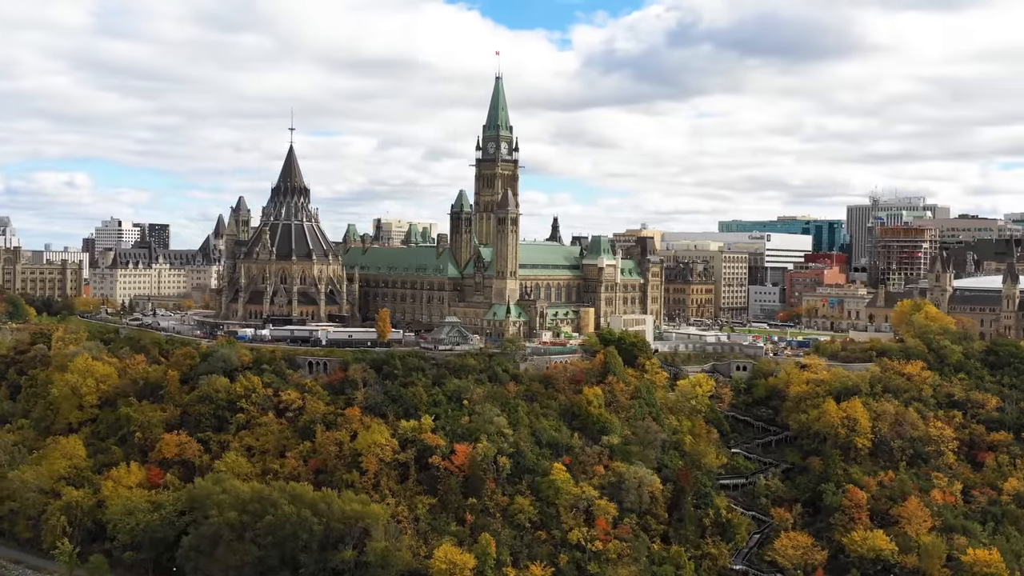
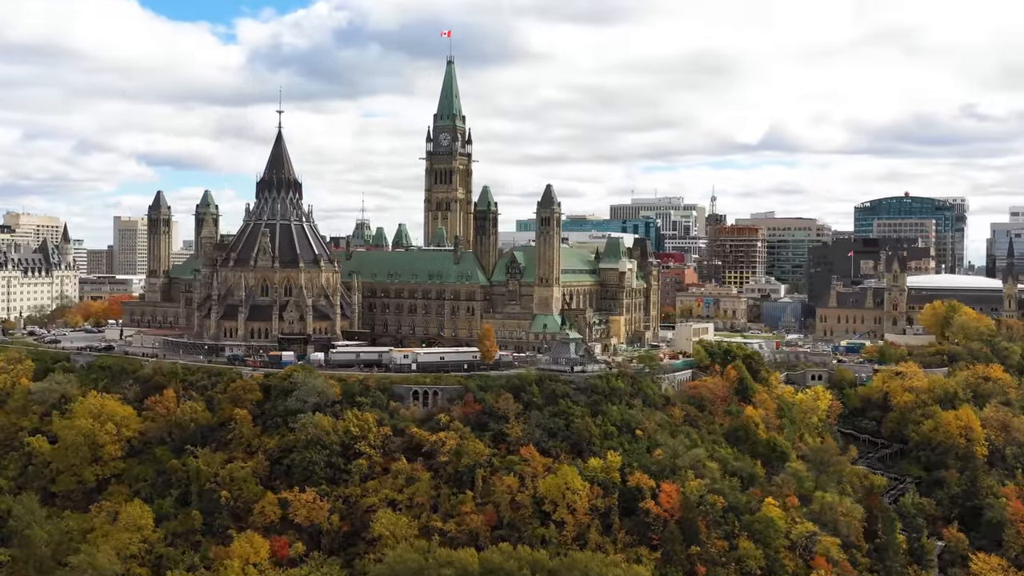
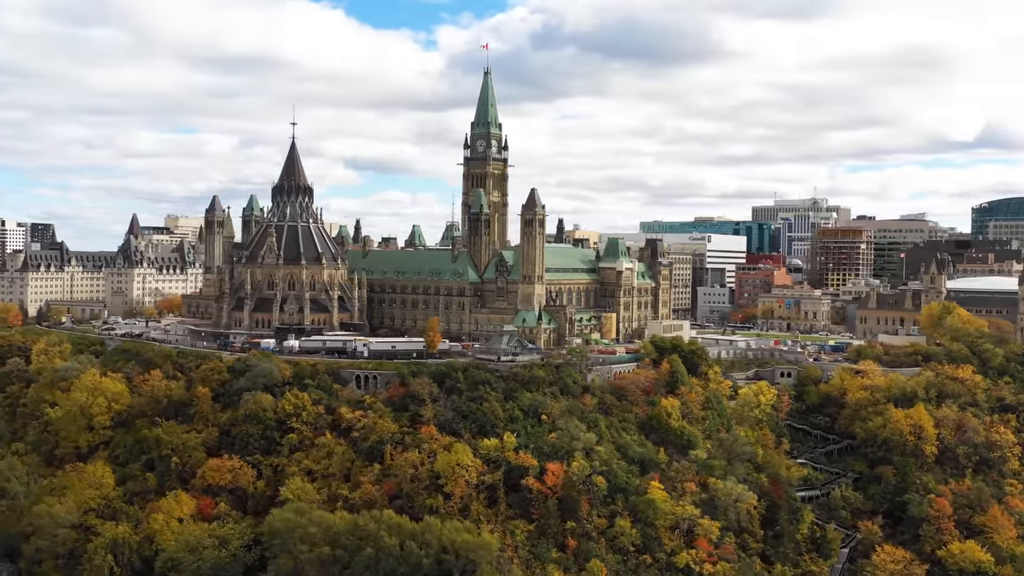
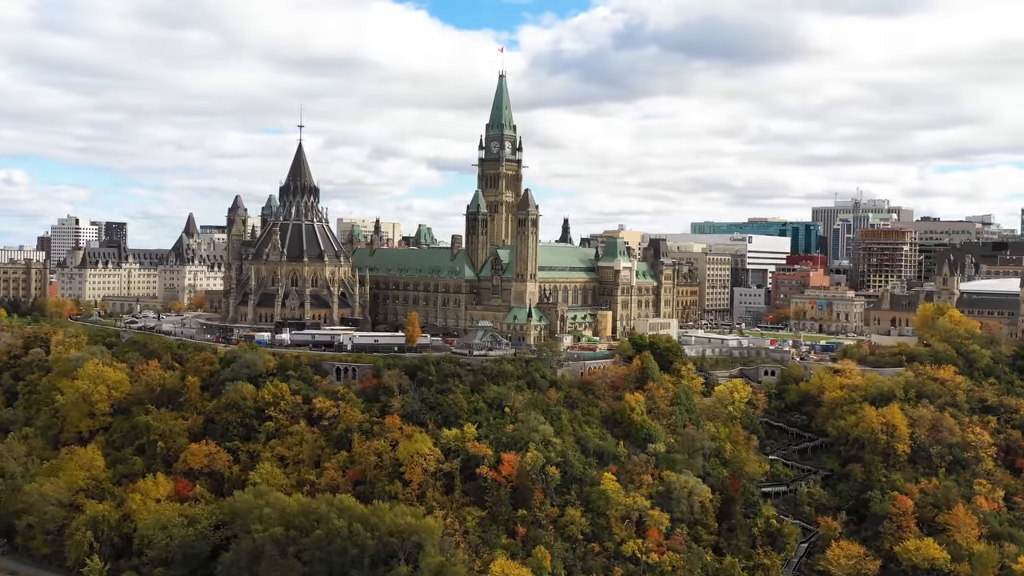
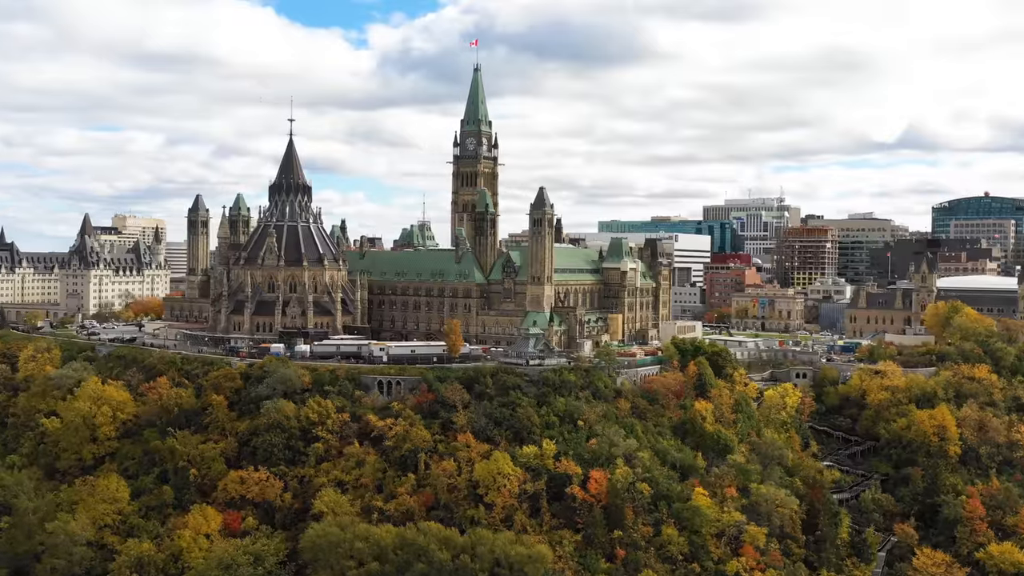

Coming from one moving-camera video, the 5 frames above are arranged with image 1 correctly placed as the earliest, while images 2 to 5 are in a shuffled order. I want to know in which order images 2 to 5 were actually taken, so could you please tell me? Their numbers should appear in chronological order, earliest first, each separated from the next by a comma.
4, 3, 5, 2
